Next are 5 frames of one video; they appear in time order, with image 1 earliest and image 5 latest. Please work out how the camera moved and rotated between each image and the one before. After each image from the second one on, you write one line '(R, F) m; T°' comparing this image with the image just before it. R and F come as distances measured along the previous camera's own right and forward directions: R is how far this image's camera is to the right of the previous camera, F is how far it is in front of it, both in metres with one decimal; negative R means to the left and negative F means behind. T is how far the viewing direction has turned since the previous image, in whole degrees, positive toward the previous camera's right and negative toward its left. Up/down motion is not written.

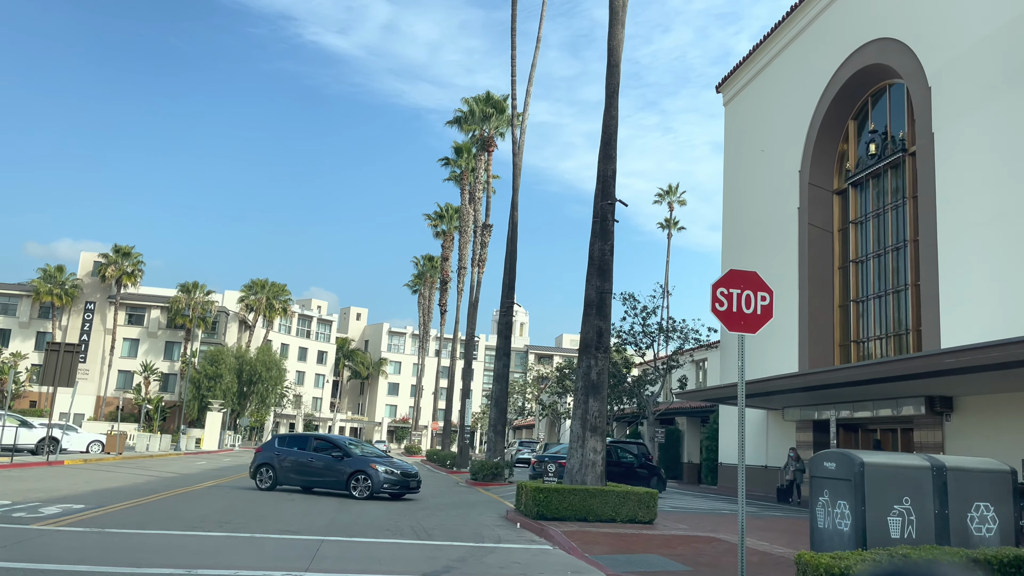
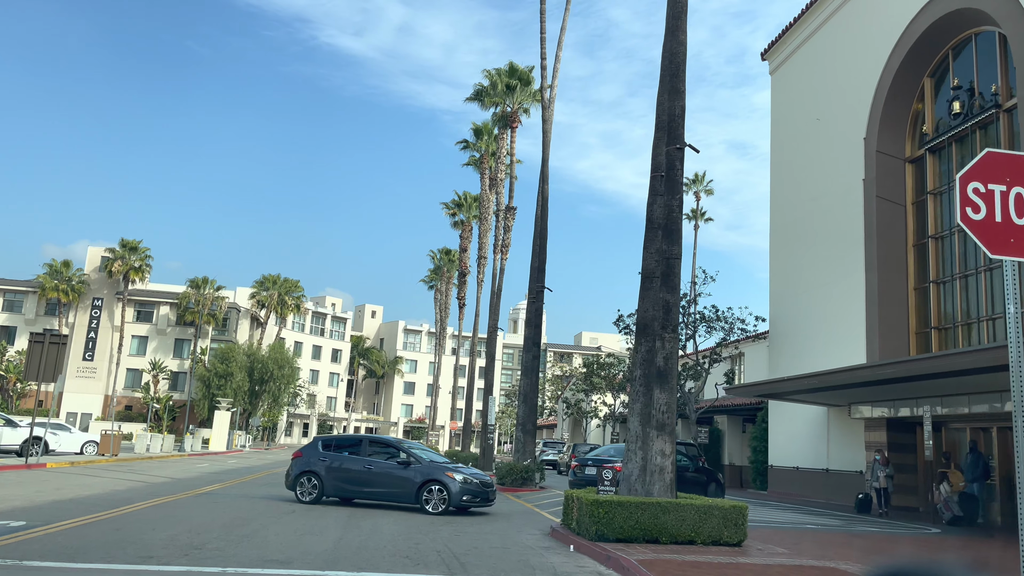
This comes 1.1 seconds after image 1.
(-0.5, +2.8) m; -1°
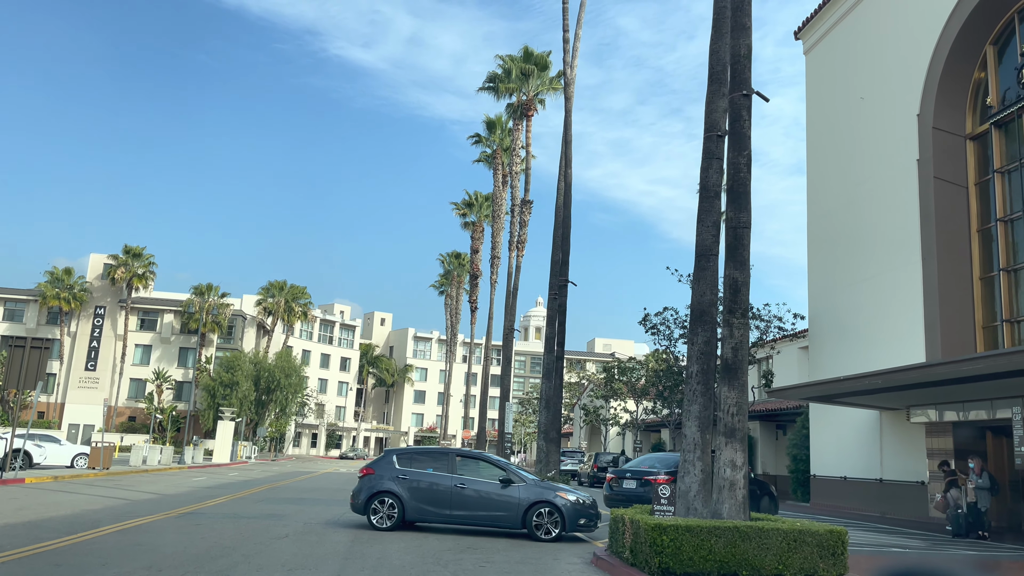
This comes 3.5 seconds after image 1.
(-0.3, +2.1) m; -1°
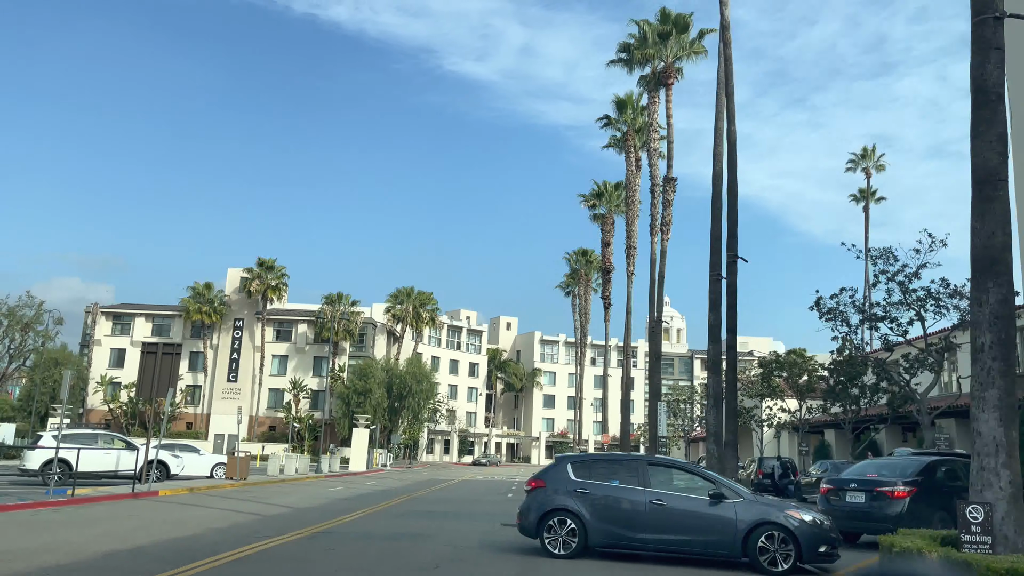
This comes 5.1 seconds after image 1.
(-0.9, +2.6) m; -9°
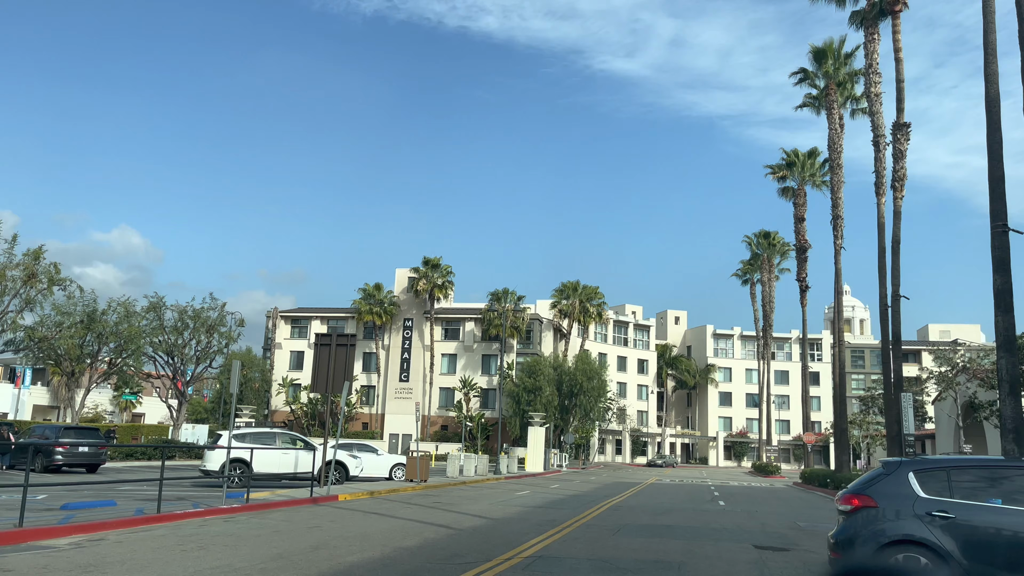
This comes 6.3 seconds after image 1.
(-1.3, +3.1) m; -11°
